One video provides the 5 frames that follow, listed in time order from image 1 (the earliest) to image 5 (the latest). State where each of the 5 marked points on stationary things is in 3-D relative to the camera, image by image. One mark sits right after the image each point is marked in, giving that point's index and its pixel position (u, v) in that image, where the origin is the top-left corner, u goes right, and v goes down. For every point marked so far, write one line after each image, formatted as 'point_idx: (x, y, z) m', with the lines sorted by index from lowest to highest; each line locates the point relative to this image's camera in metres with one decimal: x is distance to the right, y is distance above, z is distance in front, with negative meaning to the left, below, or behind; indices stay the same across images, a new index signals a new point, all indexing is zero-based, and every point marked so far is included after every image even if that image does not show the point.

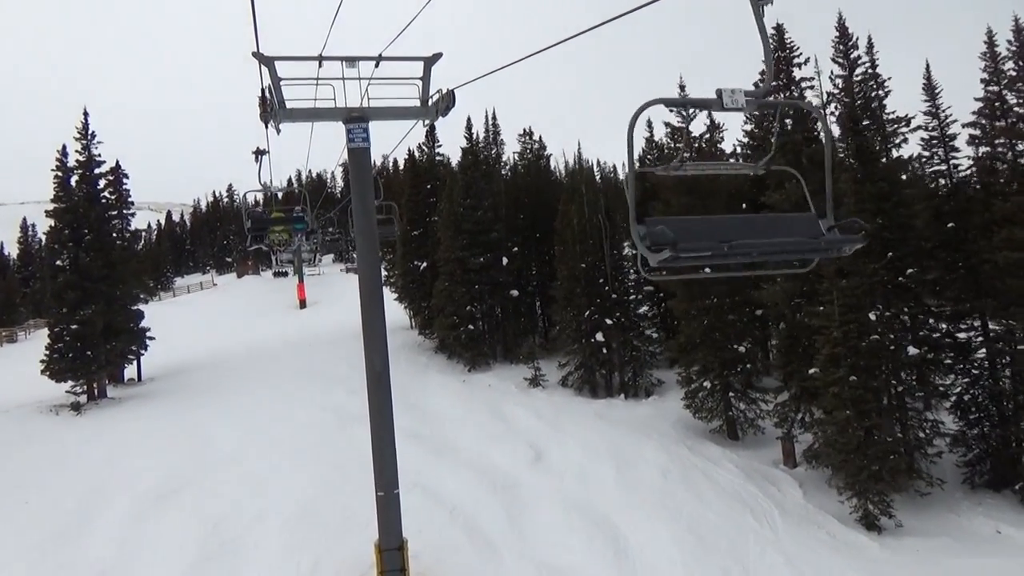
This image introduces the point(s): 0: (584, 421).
0: (+1.7, -3.1, +17.8) m
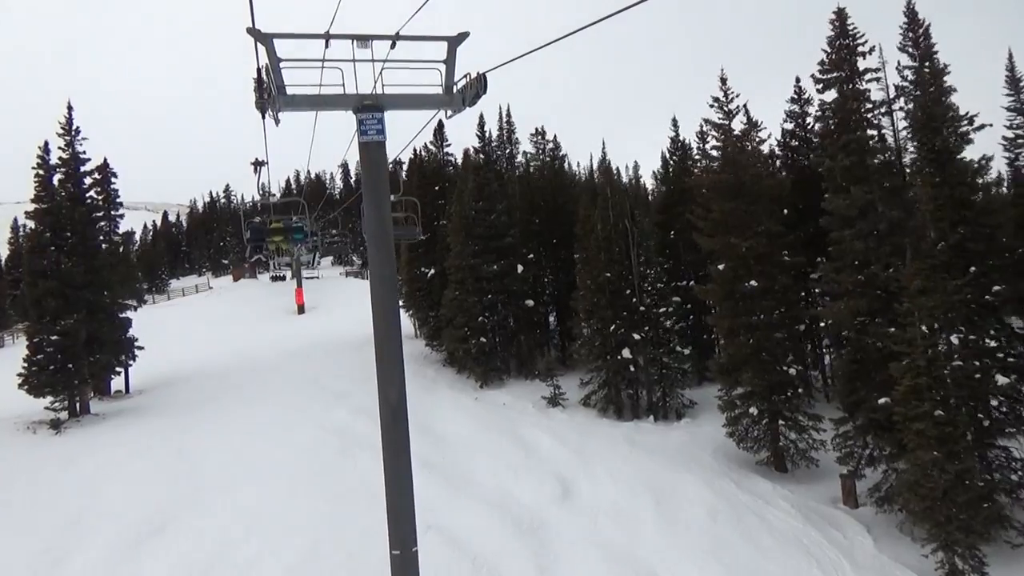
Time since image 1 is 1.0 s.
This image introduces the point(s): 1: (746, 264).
0: (+2.1, -3.4, +16.1) m
1: (+4.6, +0.5, +15.2) m
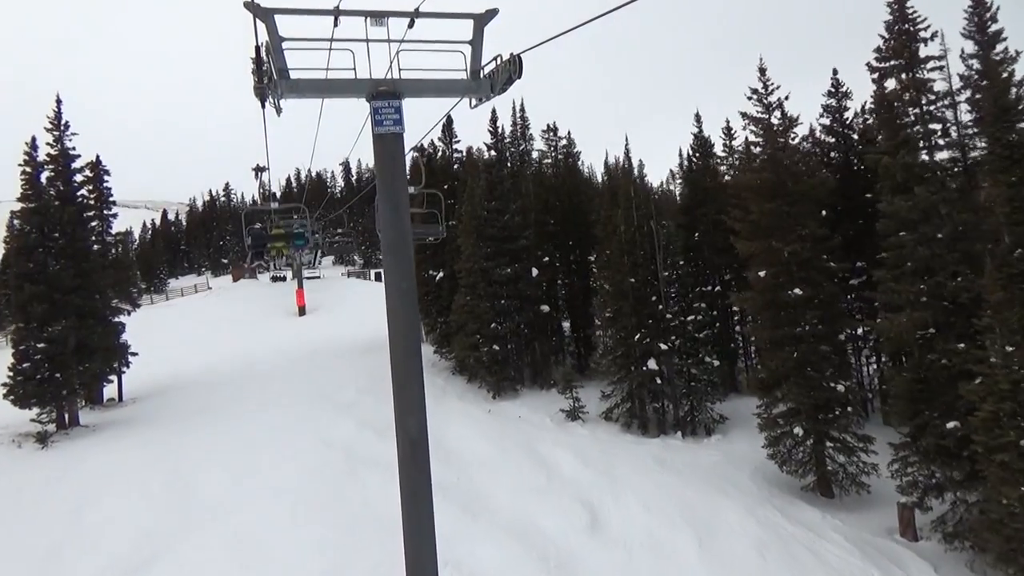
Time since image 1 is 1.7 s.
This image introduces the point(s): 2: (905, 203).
0: (+2.5, -3.5, +14.8) m
1: (+5.0, +0.3, +13.9) m
2: (+6.1, +1.3, +11.8) m
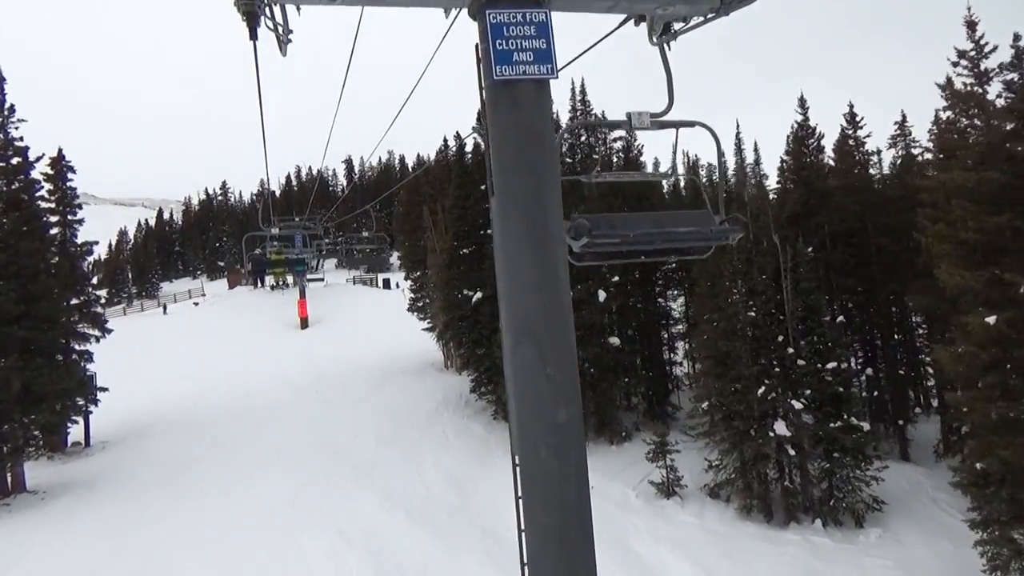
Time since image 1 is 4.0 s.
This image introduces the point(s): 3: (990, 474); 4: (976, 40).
0: (+3.9, -4.2, +10.4) m
1: (+6.4, -0.3, +9.5) m
2: (+7.4, +0.7, +7.3) m
3: (+6.2, -2.4, +9.9) m
4: (+6.2, +3.3, +10.2) m
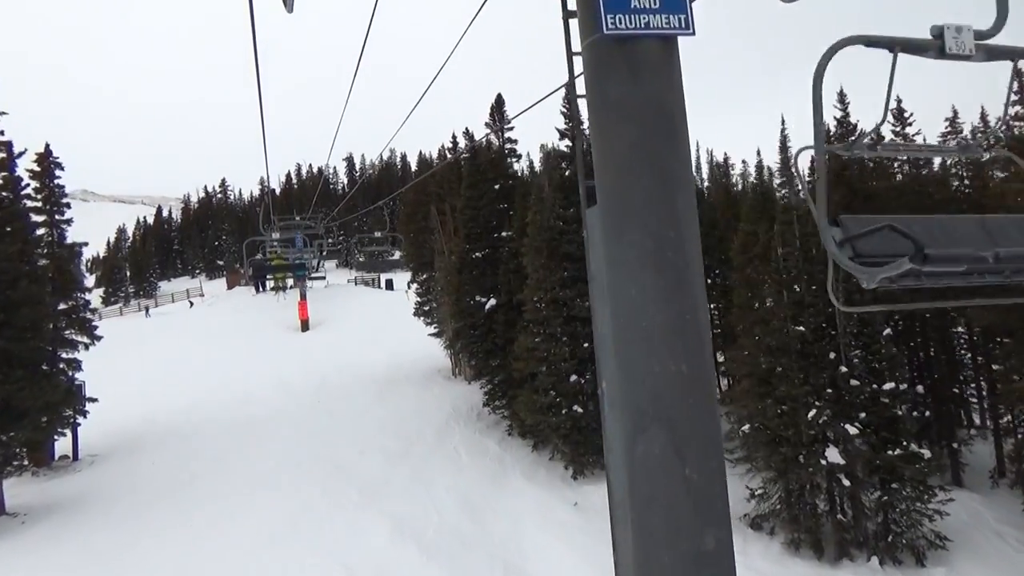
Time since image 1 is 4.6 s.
0: (+4.2, -4.4, +9.2) m
1: (+6.8, -0.5, +8.3) m
2: (+7.8, +0.4, +6.1) m
3: (+6.5, -2.6, +8.6) m
4: (+6.6, +3.1, +9.0) m
